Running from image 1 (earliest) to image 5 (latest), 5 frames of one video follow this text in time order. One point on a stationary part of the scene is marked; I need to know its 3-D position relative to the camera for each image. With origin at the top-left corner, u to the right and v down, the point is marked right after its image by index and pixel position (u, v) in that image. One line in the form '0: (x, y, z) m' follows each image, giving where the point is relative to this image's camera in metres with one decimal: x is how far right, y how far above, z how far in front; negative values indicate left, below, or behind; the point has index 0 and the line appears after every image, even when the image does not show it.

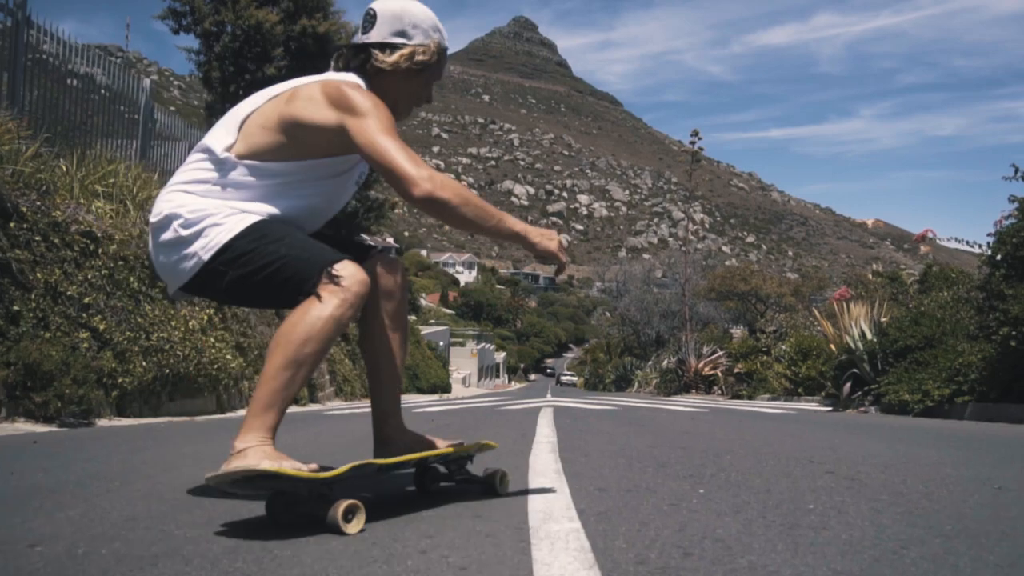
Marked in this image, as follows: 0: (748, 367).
0: (+4.6, -1.5, +19.6) m
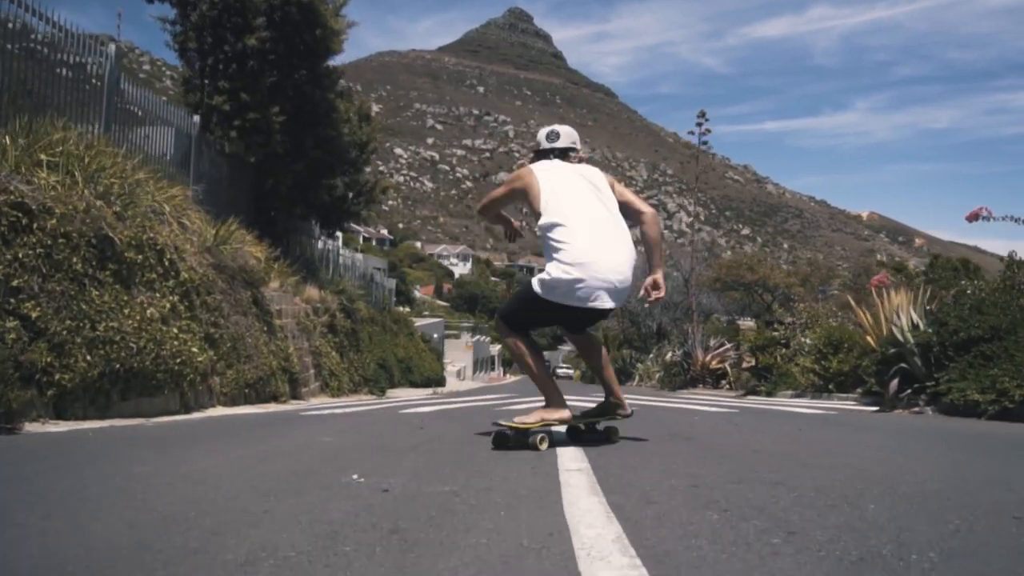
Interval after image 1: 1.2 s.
0: (+4.6, -1.3, +18.2) m
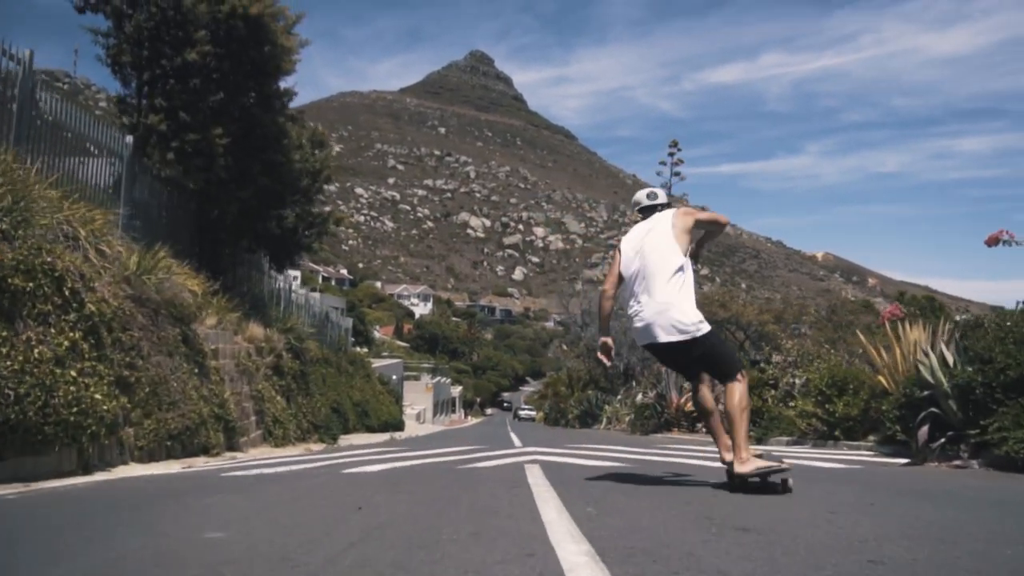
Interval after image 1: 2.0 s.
0: (+4.0, -1.9, +16.7) m
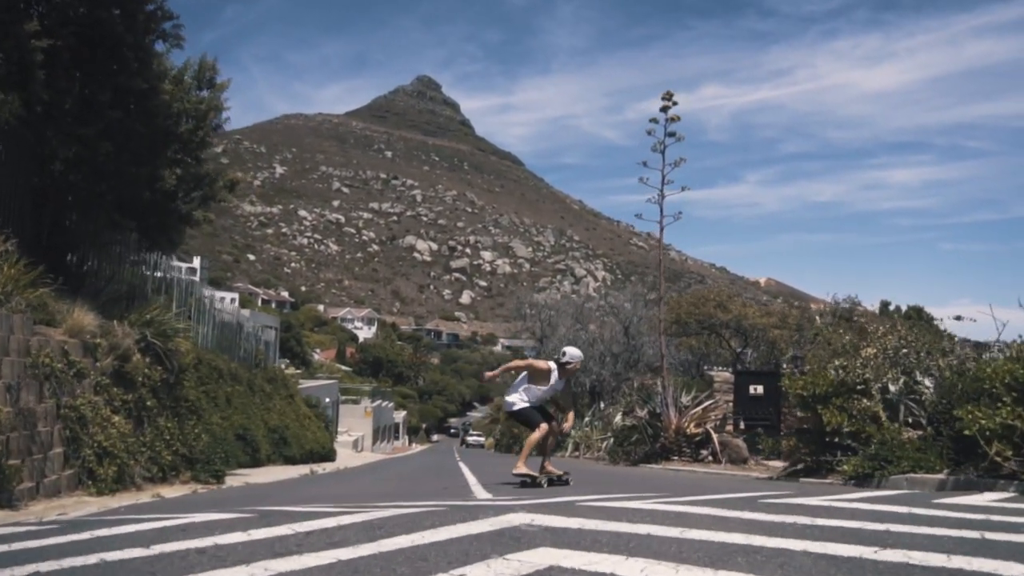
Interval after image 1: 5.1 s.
0: (+3.5, -1.4, +11.1) m
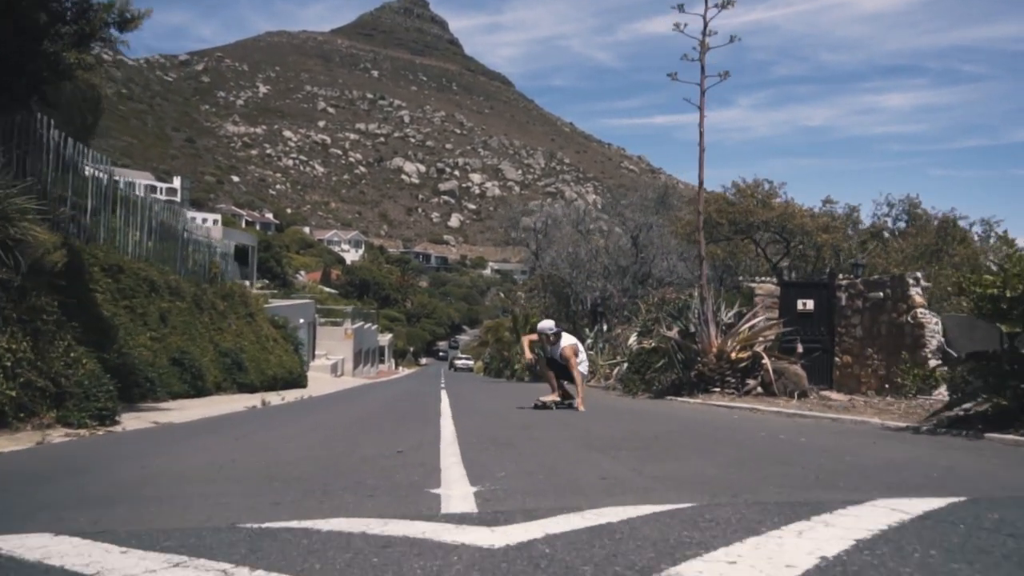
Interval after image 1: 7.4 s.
0: (+3.5, -0.3, +6.8) m
